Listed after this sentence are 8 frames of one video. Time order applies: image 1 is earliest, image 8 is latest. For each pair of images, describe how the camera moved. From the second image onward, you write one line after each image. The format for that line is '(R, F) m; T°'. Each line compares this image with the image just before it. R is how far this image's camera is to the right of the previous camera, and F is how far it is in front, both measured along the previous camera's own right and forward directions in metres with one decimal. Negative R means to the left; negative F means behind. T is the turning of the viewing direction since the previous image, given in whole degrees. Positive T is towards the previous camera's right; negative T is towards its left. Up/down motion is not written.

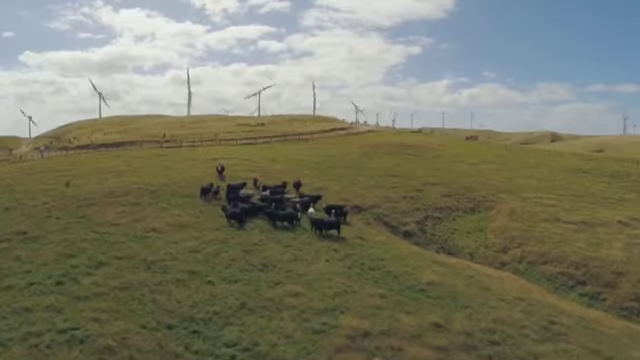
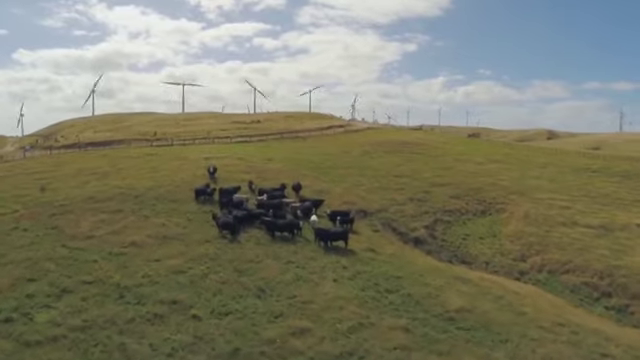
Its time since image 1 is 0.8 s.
(-0.5, +5.0) m; 0°
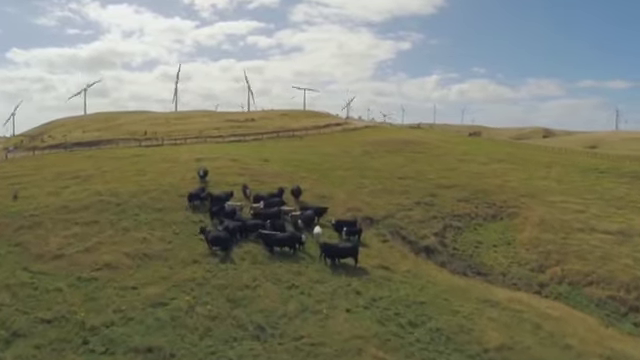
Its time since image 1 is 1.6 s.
(-0.5, +4.6) m; 0°
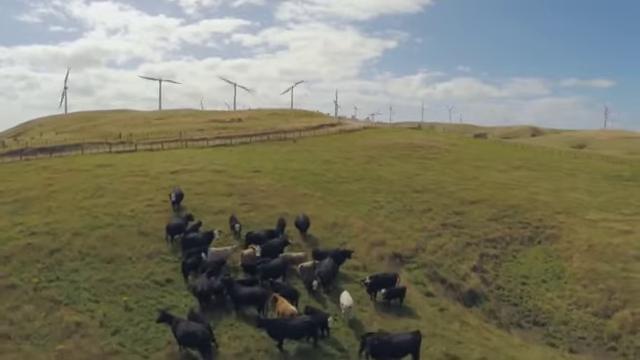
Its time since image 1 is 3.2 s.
(-1.4, +11.4) m; +1°
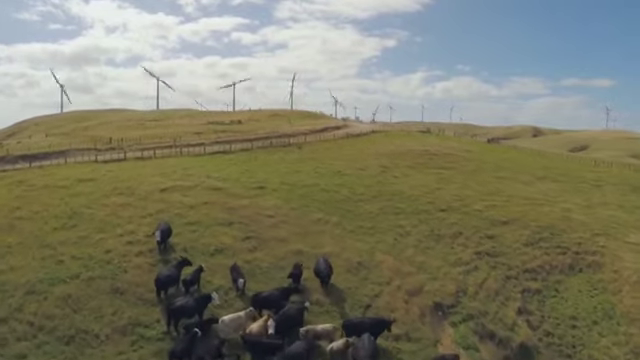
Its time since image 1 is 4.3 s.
(-1.0, +6.9) m; 0°
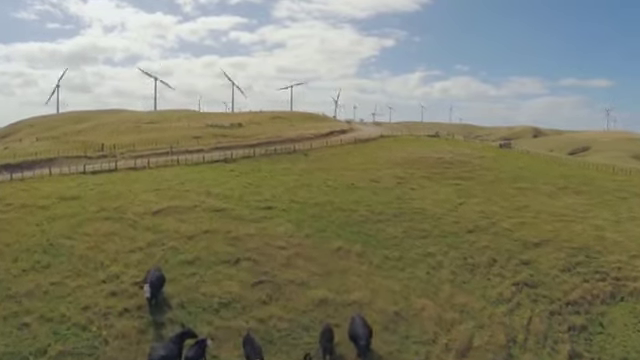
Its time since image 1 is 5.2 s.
(-1.1, +5.7) m; 0°
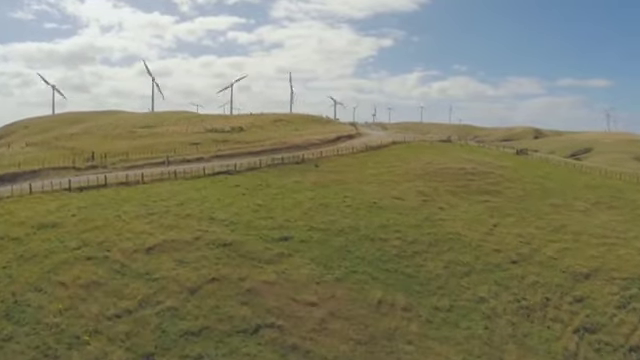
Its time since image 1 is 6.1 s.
(-1.5, +6.8) m; 0°
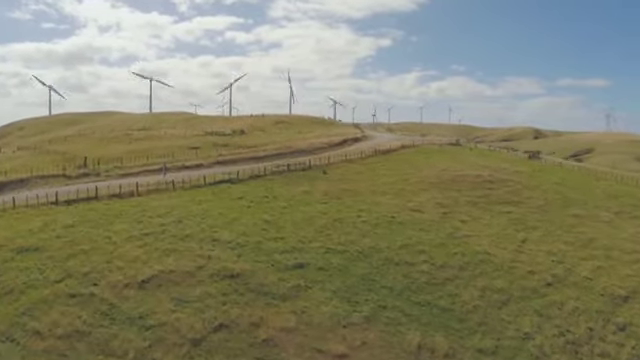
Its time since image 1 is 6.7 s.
(-1.0, +4.6) m; 0°
